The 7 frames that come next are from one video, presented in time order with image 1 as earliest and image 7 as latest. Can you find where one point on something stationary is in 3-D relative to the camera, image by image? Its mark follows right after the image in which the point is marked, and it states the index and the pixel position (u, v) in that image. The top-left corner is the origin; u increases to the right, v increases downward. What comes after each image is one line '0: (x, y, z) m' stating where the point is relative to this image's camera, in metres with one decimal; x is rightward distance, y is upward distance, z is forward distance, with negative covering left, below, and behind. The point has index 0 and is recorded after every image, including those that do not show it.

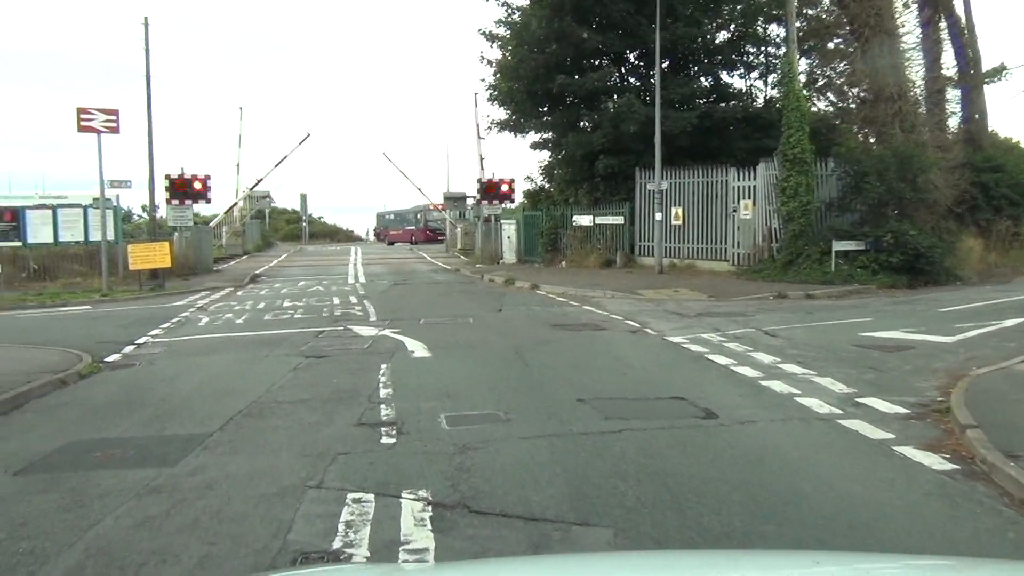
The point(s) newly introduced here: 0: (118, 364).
0: (-5.3, -1.0, +12.7) m
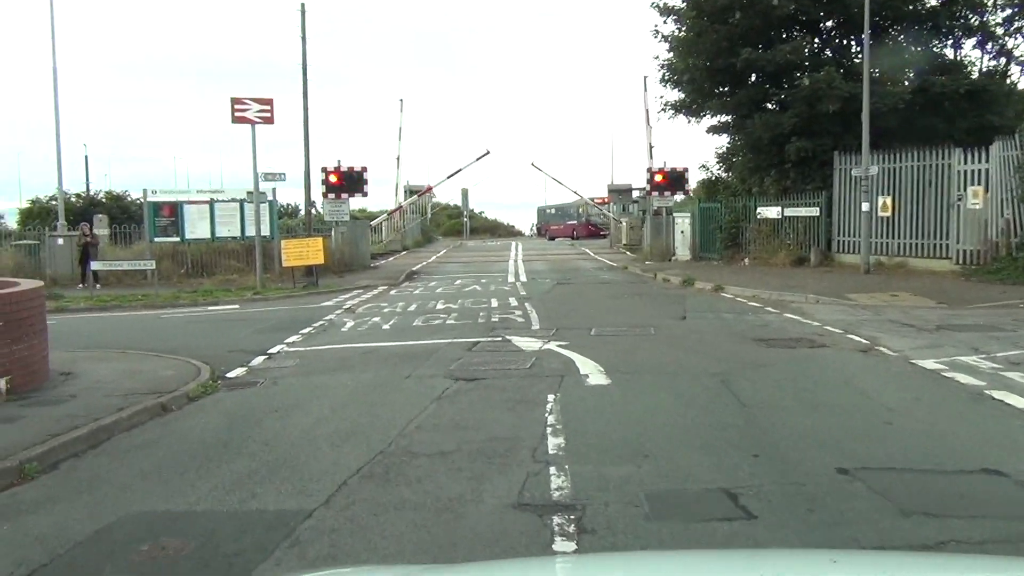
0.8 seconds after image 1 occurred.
0: (-3.1, -1.1, +10.7) m
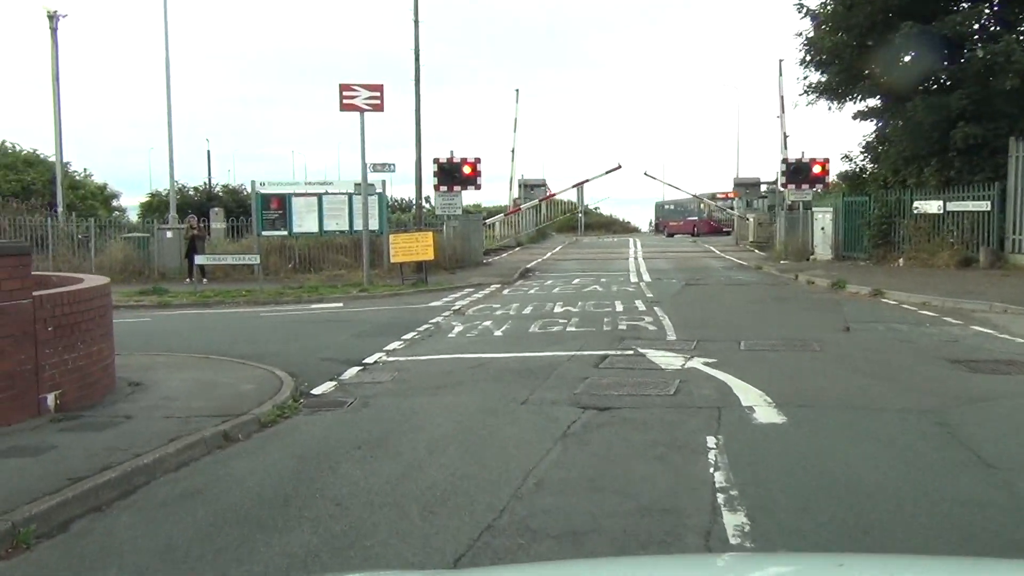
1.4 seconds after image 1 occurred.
0: (-1.8, -1.1, +9.0) m
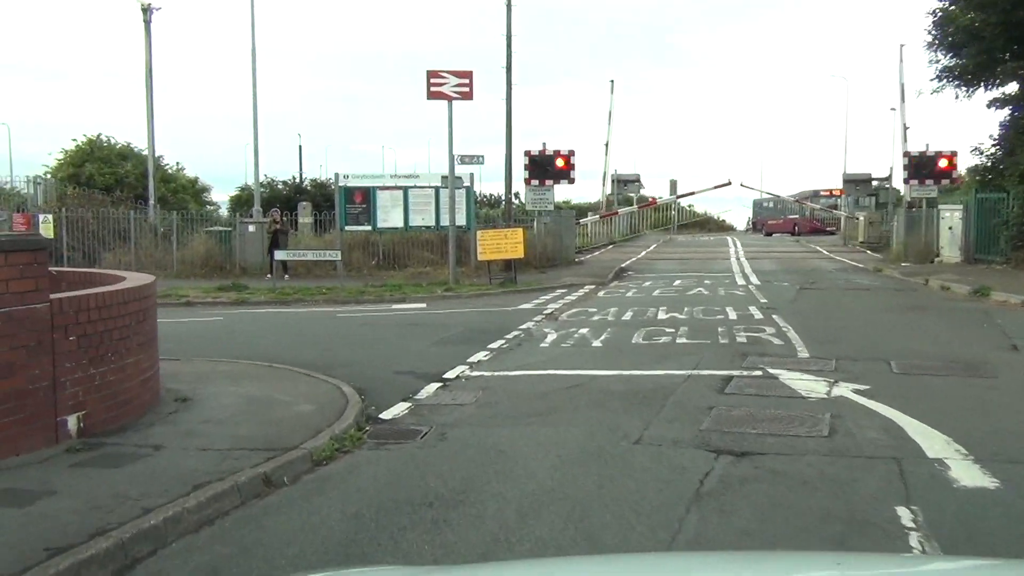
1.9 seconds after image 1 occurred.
0: (-0.9, -1.1, +7.5) m
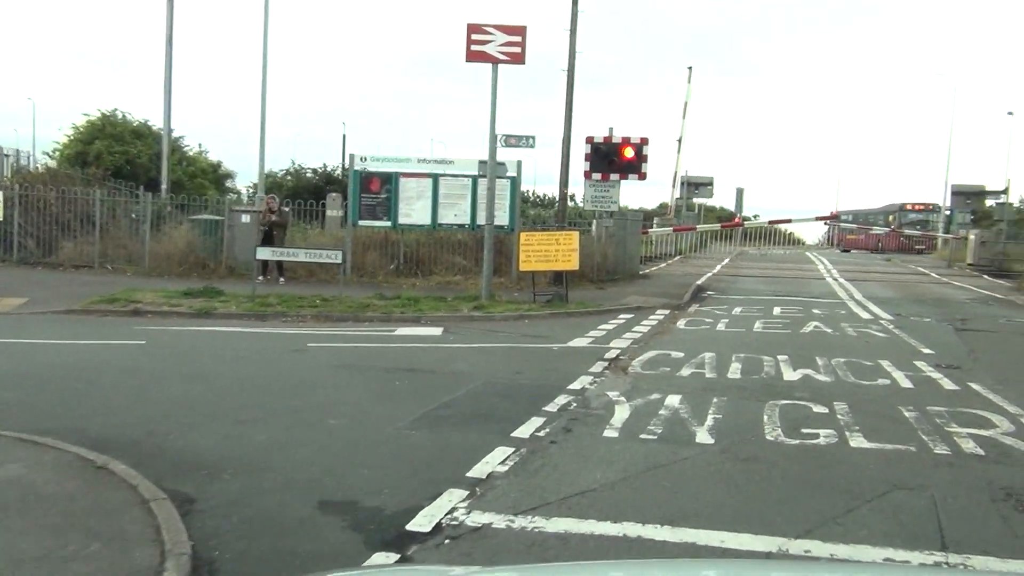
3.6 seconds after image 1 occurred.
0: (-0.9, -1.4, +2.3) m
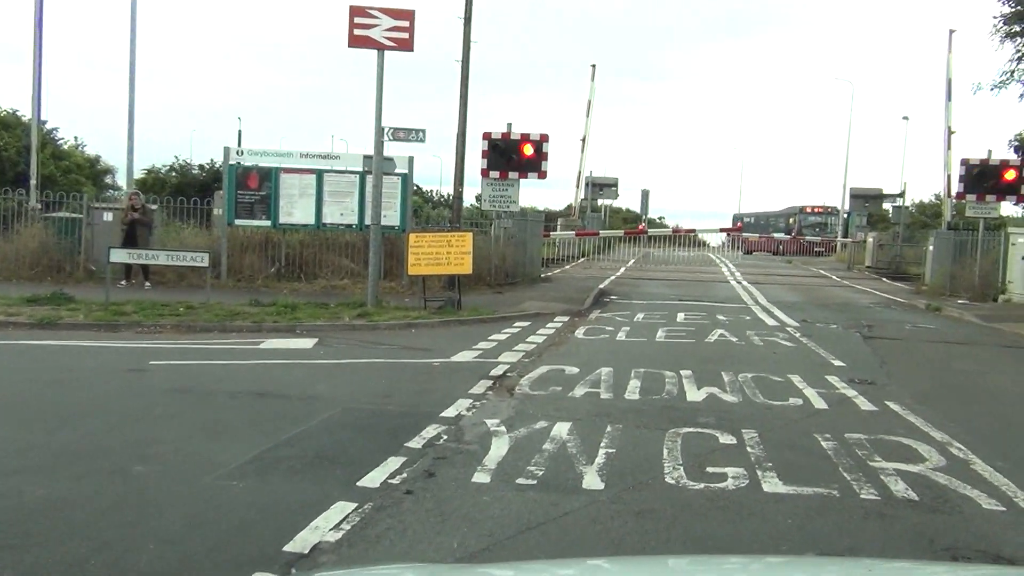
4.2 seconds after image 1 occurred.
0: (-1.4, -1.5, +1.0) m
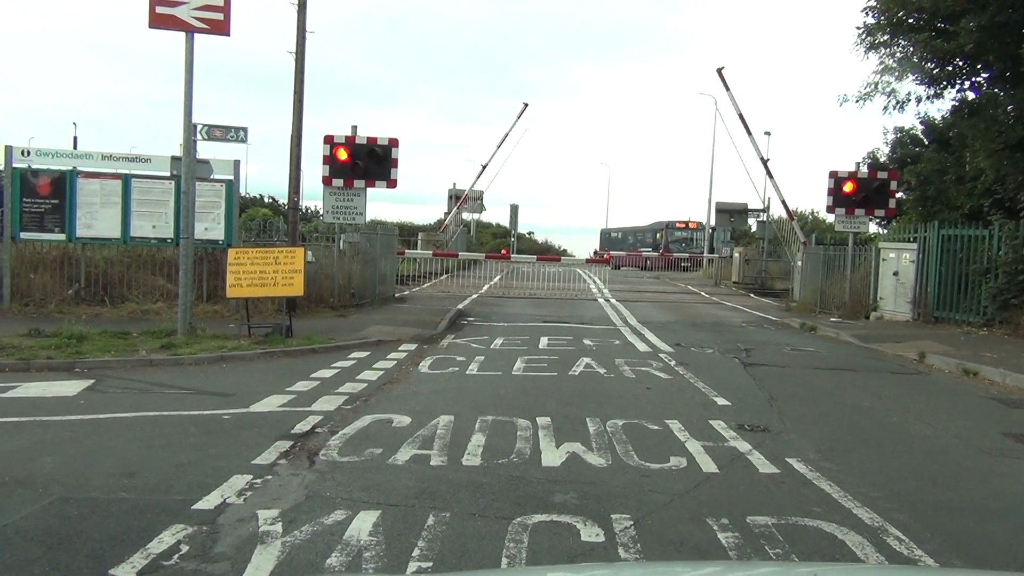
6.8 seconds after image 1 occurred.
0: (-1.7, -1.6, -1.4) m
